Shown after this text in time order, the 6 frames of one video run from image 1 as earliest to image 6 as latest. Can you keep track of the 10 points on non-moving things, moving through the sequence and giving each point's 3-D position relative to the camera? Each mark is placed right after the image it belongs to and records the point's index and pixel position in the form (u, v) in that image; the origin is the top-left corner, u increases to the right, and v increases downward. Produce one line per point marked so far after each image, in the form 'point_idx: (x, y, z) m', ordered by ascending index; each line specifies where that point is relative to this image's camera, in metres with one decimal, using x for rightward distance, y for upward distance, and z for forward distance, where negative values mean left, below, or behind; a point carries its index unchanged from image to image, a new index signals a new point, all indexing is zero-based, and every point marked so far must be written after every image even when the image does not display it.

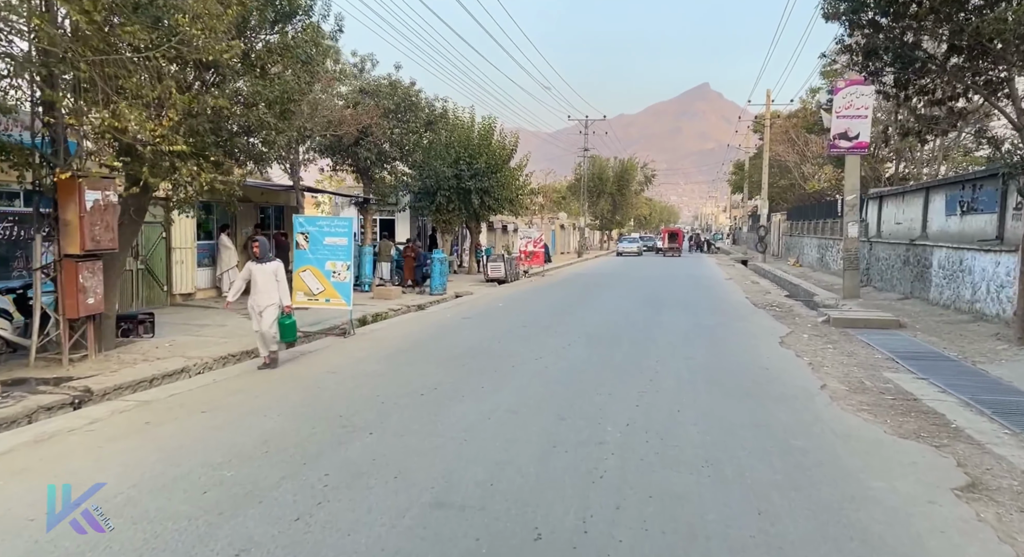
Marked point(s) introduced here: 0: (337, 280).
0: (-3.0, 0.0, +11.8) m
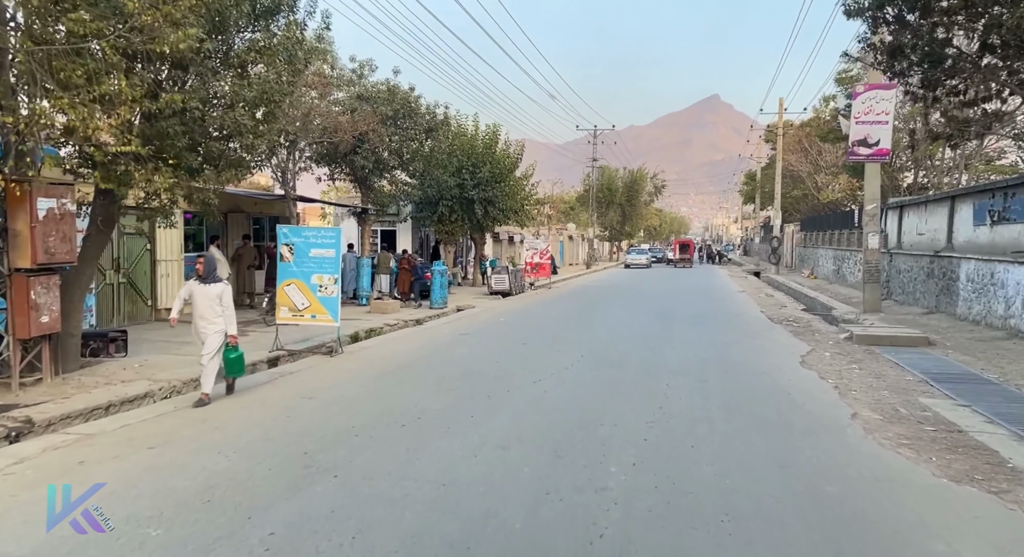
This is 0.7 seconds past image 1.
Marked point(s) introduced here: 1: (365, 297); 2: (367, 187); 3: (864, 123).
0: (-3.0, -0.3, +11.0) m
1: (-4.0, -0.5, +18.7) m
2: (-4.0, +2.5, +19.2) m
3: (+9.7, +4.3, +19.2) m
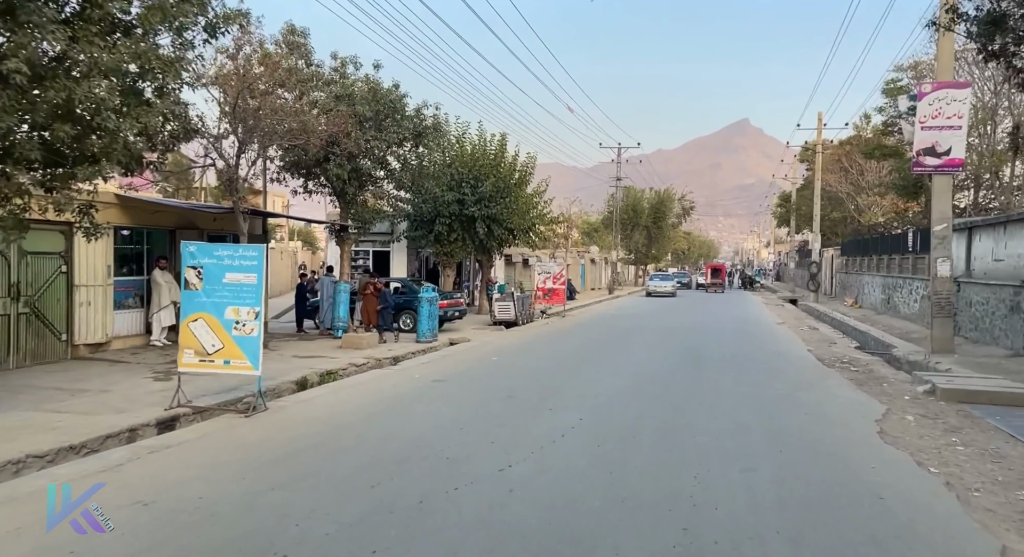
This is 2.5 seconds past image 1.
0: (-3.3, -0.7, +8.4) m
1: (-4.0, -1.1, +16.1) m
2: (-4.0, +1.8, +16.7) m
3: (+9.8, +3.5, +16.2) m
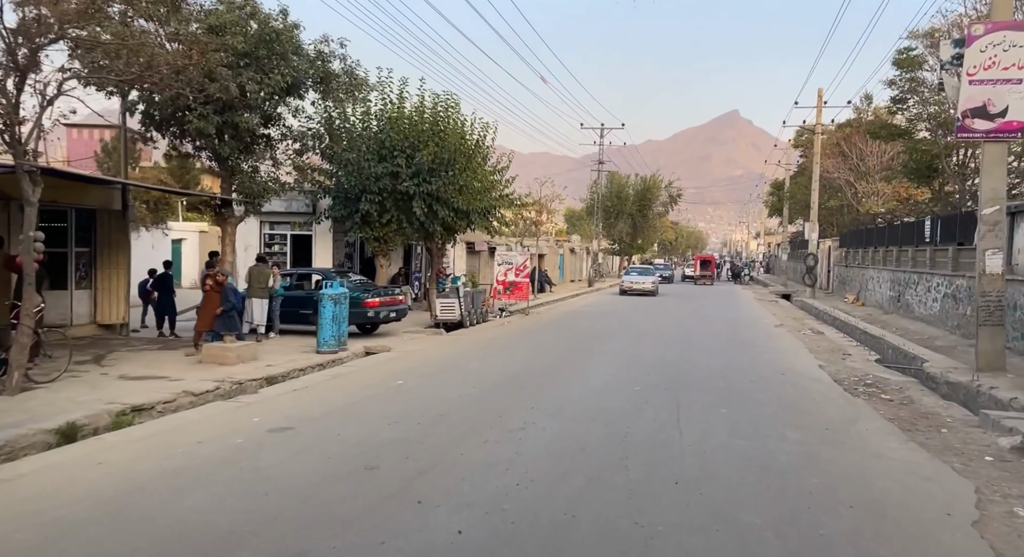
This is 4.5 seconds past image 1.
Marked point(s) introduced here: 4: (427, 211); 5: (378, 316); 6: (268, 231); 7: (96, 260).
0: (-4.4, -0.6, +4.6) m
1: (-5.2, -1.0, +12.3) m
2: (-5.2, +2.0, +12.8) m
3: (+8.5, +3.5, +12.6) m
4: (-2.1, +1.7, +17.3) m
5: (-2.9, -0.8, +15.0) m
6: (-6.5, +1.3, +18.6) m
7: (-7.7, +0.3, +12.8) m
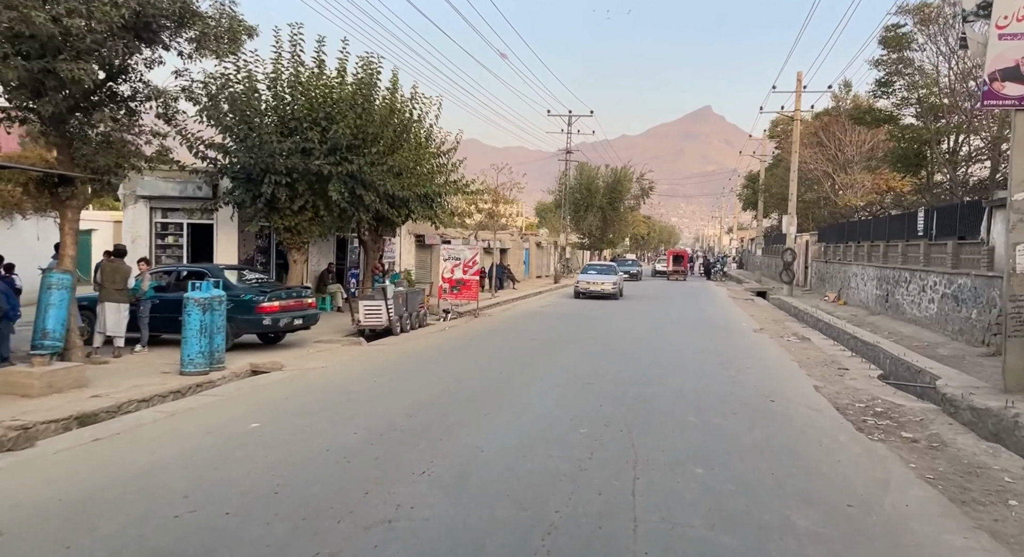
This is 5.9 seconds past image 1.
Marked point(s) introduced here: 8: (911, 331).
0: (-5.3, -0.7, +1.7) m
1: (-6.4, -1.0, +9.4) m
2: (-6.4, +2.0, +9.9) m
3: (+7.4, +3.5, +10.2) m
4: (-3.4, +1.7, +14.5) m
5: (-4.1, -0.8, +12.2) m
6: (-7.9, +1.3, +15.6) m
7: (-8.8, +0.3, +9.8) m
8: (+10.8, -1.4, +18.7) m
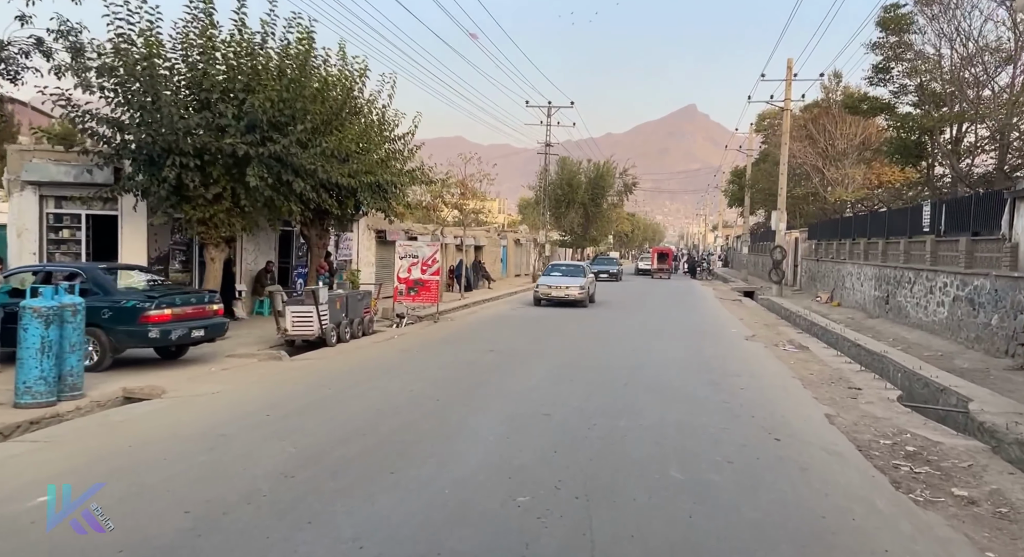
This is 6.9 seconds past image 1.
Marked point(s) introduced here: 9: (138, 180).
0: (-5.8, -0.7, -0.5) m
1: (-7.1, -1.0, +7.1) m
2: (-7.1, +2.0, +7.6) m
3: (+6.6, +3.5, +8.2) m
4: (-4.3, +1.7, +12.3) m
5: (-4.9, -0.8, +10.0) m
6: (-8.7, +1.3, +13.3) m
7: (-9.5, +0.3, +7.5) m
8: (+9.8, -1.4, +16.8) m
9: (-6.4, +1.7, +12.0) m
